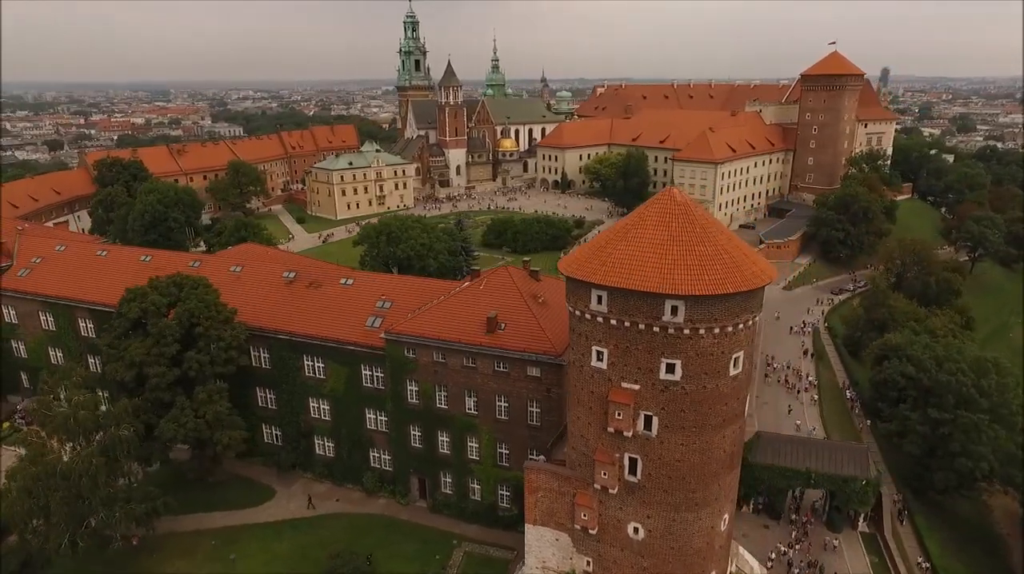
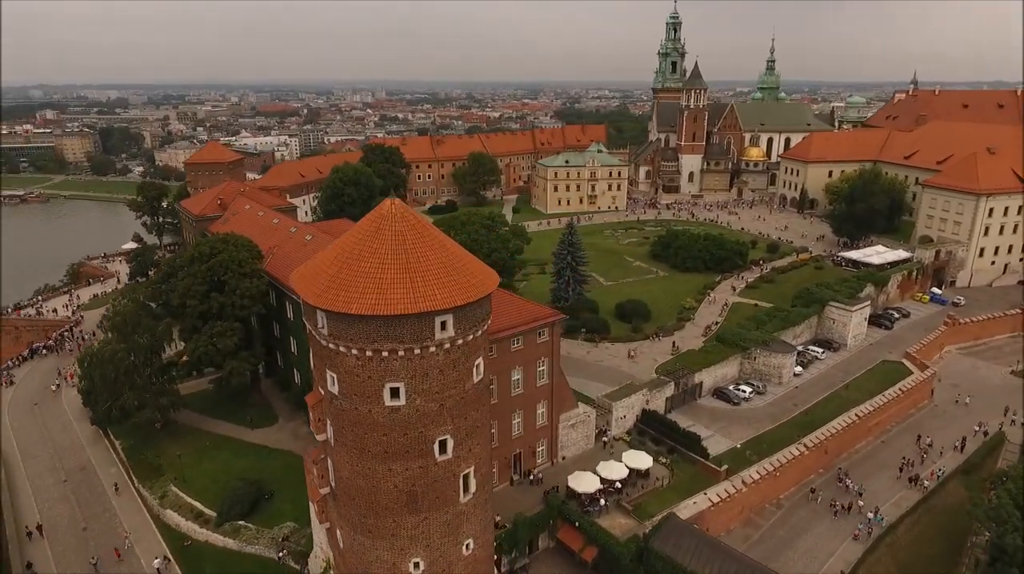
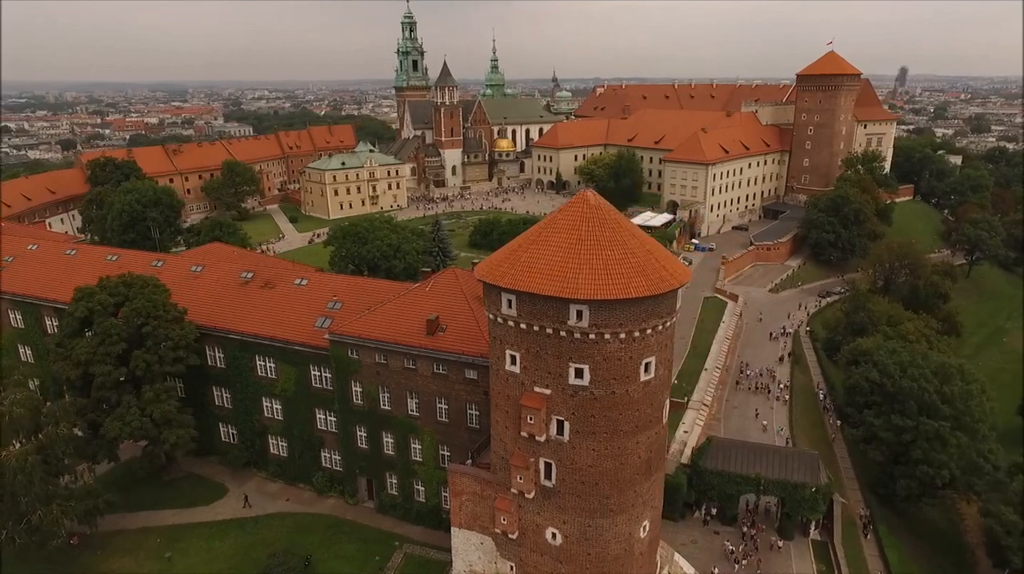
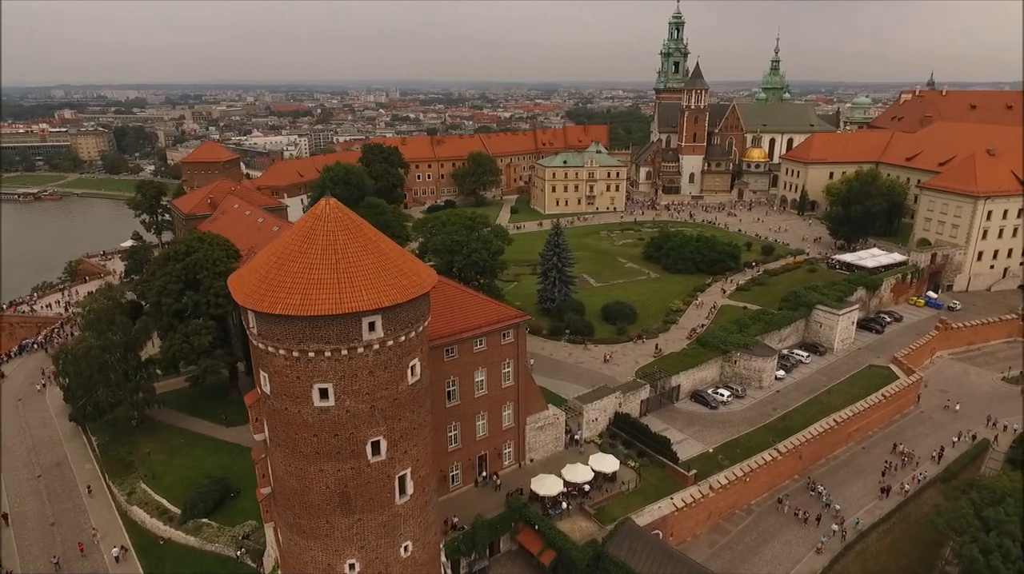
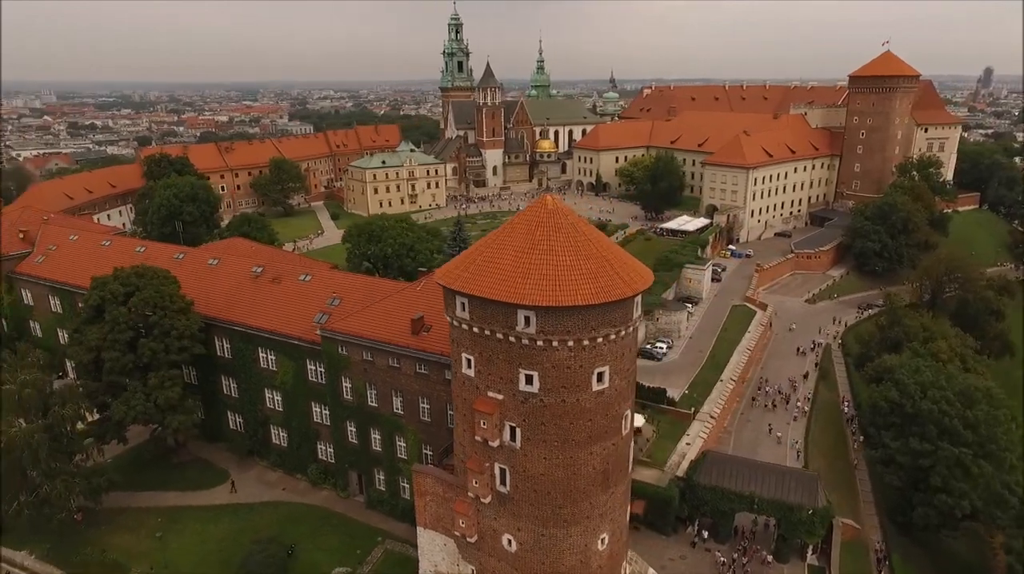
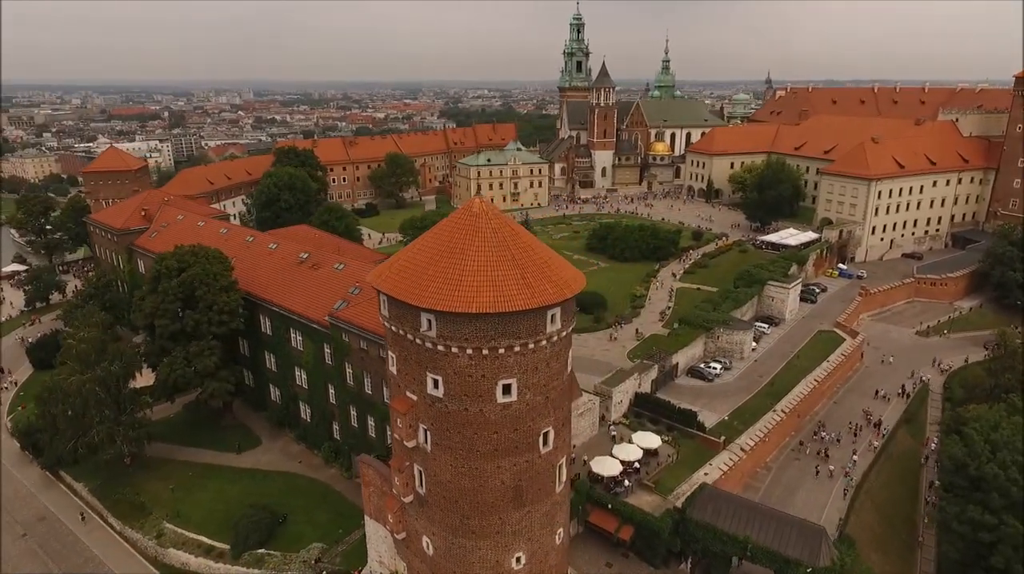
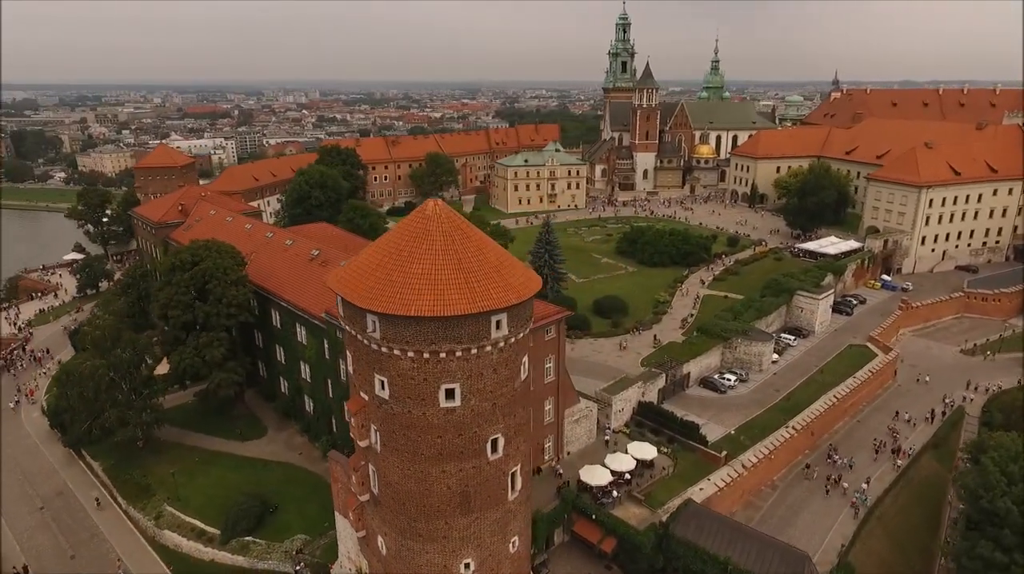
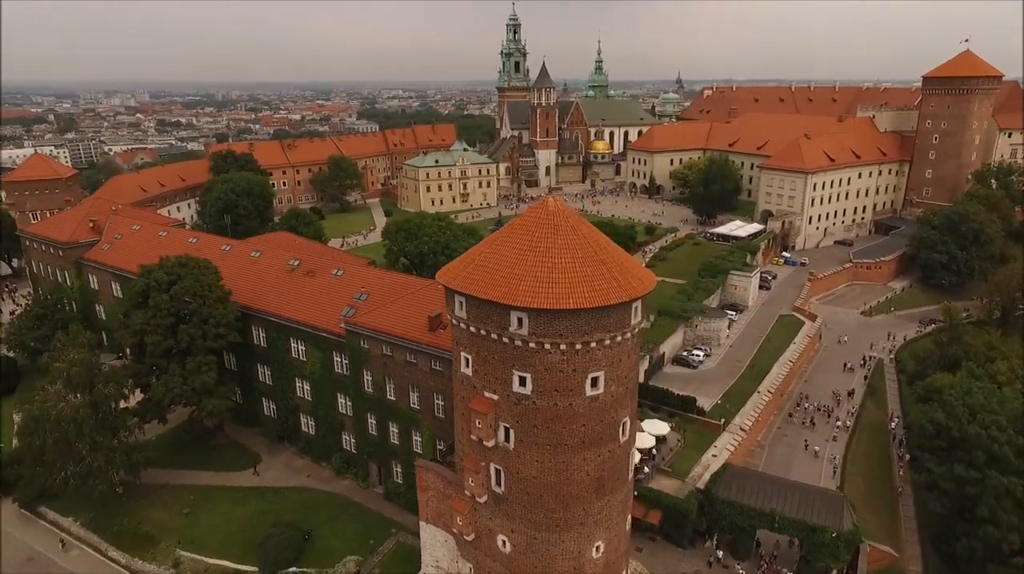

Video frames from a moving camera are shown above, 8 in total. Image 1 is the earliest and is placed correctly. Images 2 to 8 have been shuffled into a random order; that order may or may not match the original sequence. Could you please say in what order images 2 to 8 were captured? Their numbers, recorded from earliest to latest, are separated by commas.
3, 5, 8, 6, 7, 2, 4
